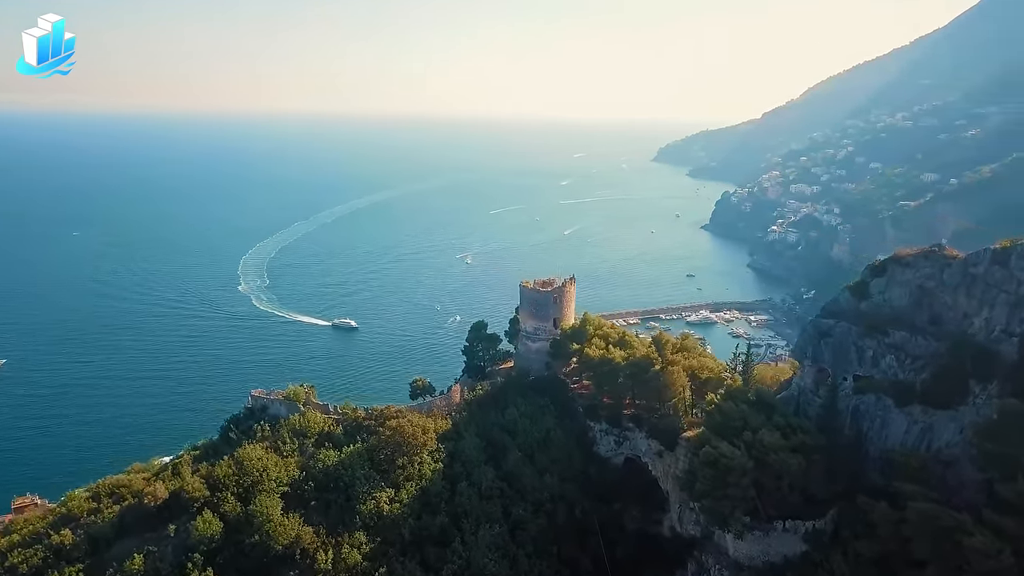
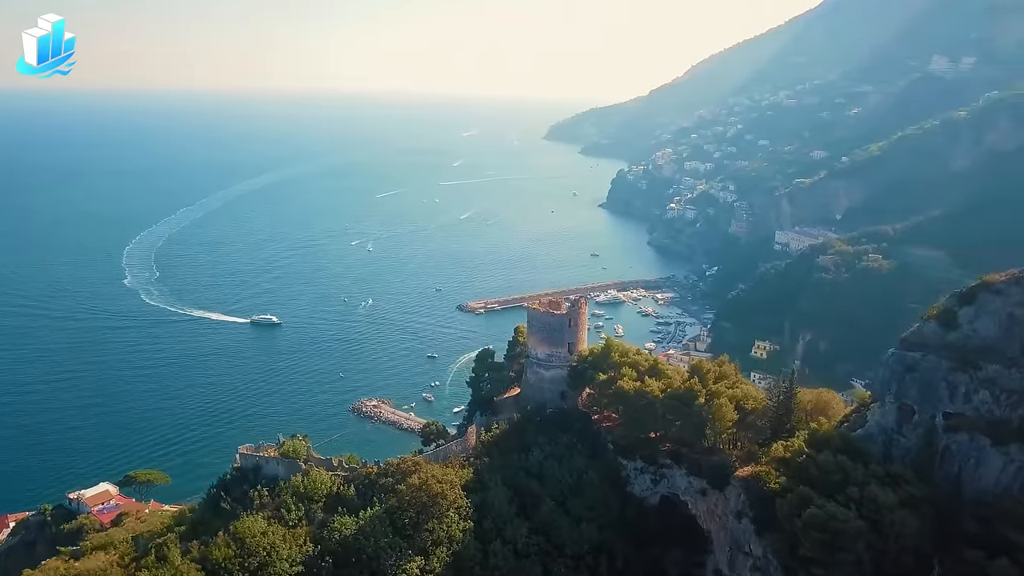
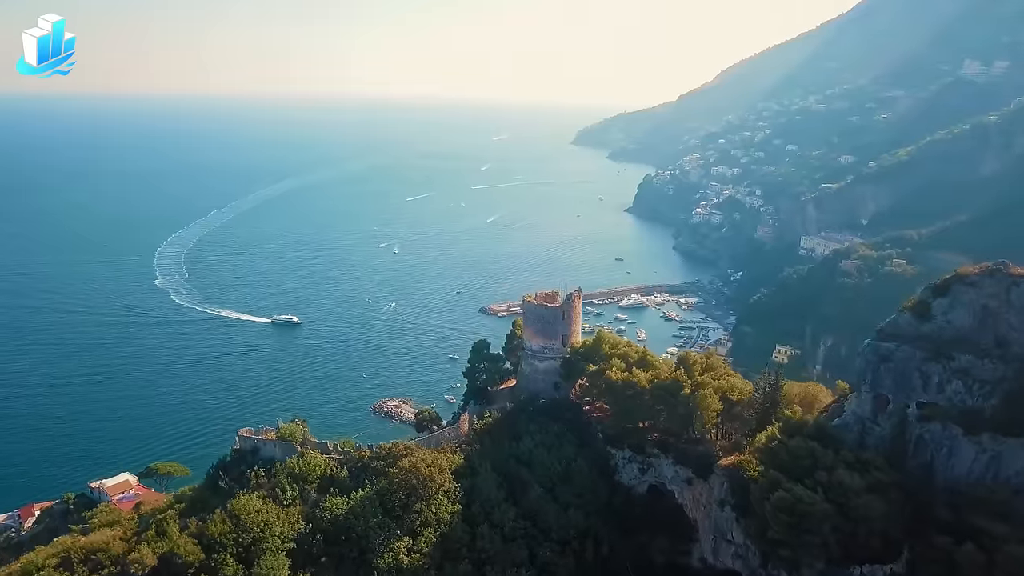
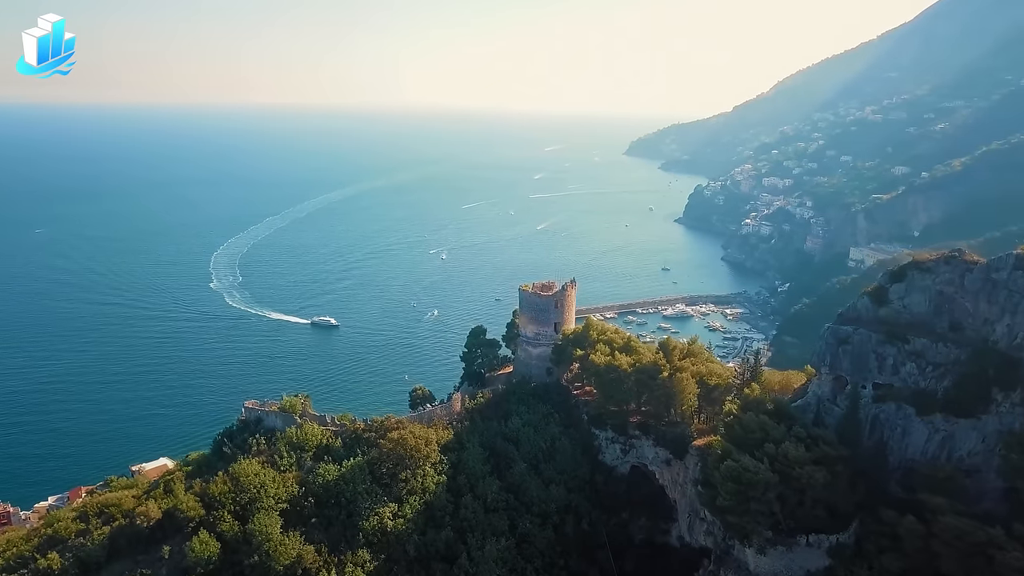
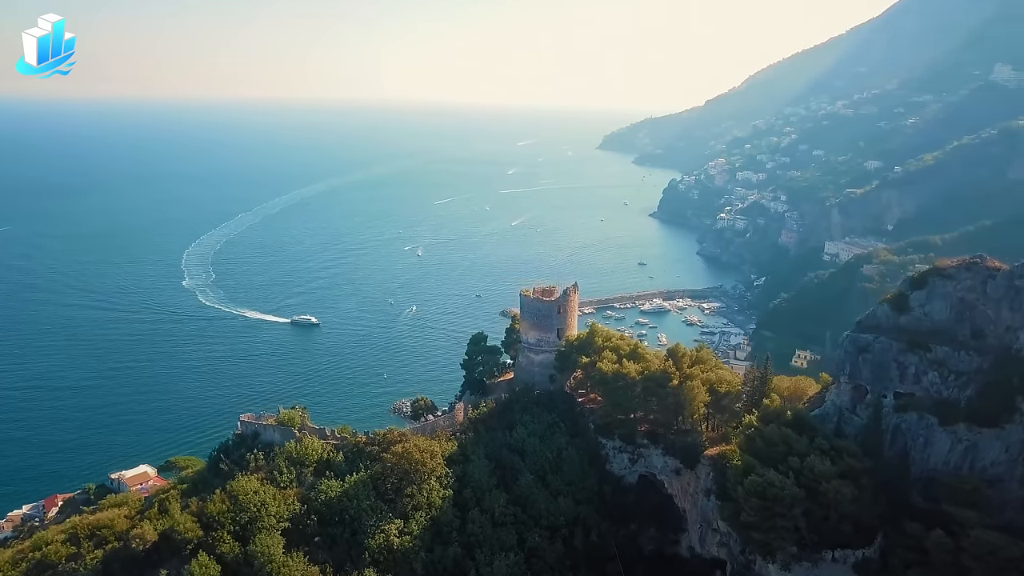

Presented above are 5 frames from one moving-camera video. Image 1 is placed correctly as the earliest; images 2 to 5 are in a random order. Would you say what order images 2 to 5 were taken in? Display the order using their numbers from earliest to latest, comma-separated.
4, 5, 3, 2
